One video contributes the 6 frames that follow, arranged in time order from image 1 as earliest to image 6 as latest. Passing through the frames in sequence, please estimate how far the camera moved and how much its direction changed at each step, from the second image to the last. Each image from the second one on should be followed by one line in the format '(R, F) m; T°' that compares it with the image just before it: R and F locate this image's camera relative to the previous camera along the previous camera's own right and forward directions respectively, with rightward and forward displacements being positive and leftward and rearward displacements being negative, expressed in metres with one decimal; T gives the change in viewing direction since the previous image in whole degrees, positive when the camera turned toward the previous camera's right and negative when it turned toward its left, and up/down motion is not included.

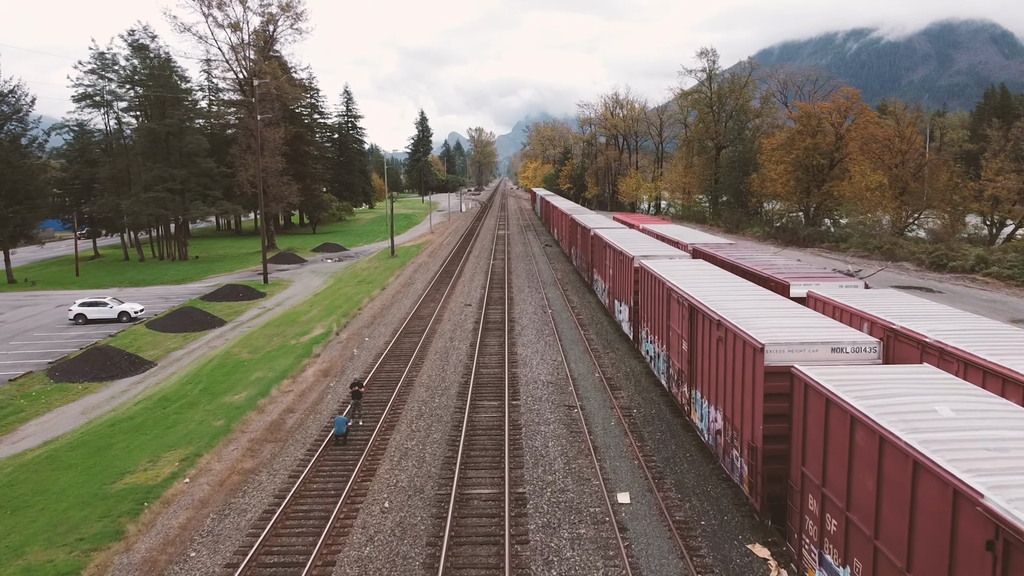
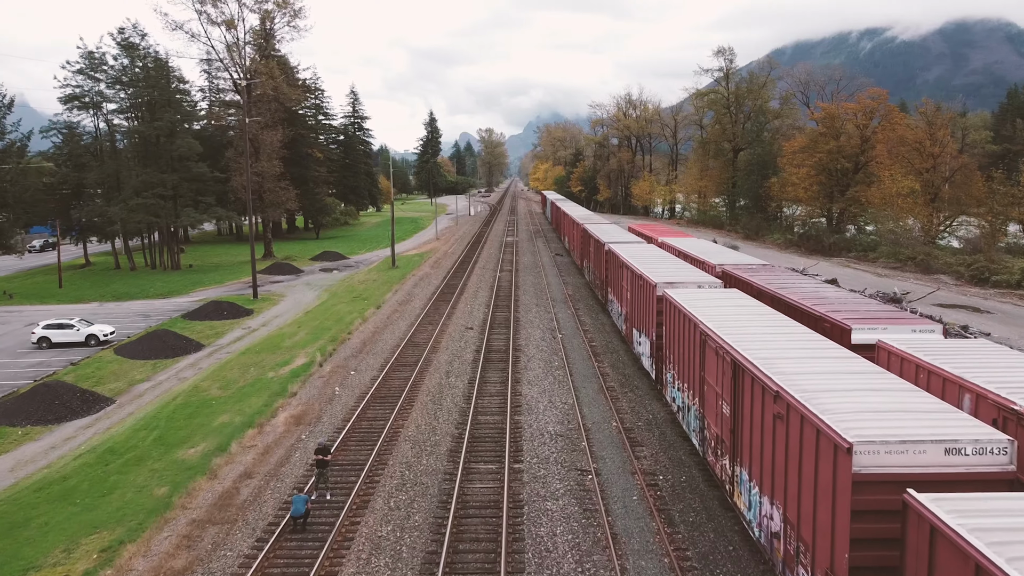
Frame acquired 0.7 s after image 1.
(+0.1, +2.1) m; -1°
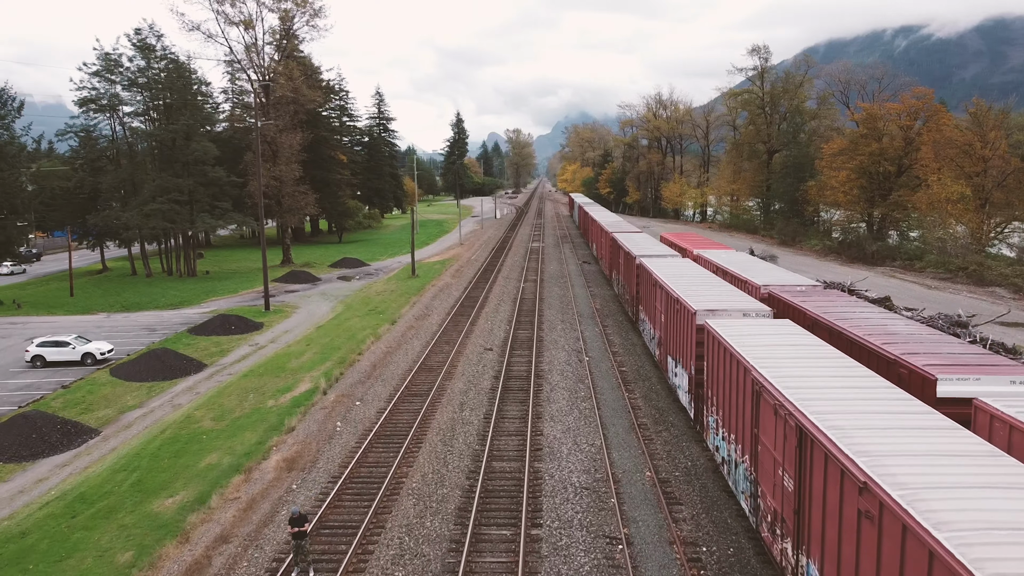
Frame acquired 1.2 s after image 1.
(+0.1, +1.5) m; -2°
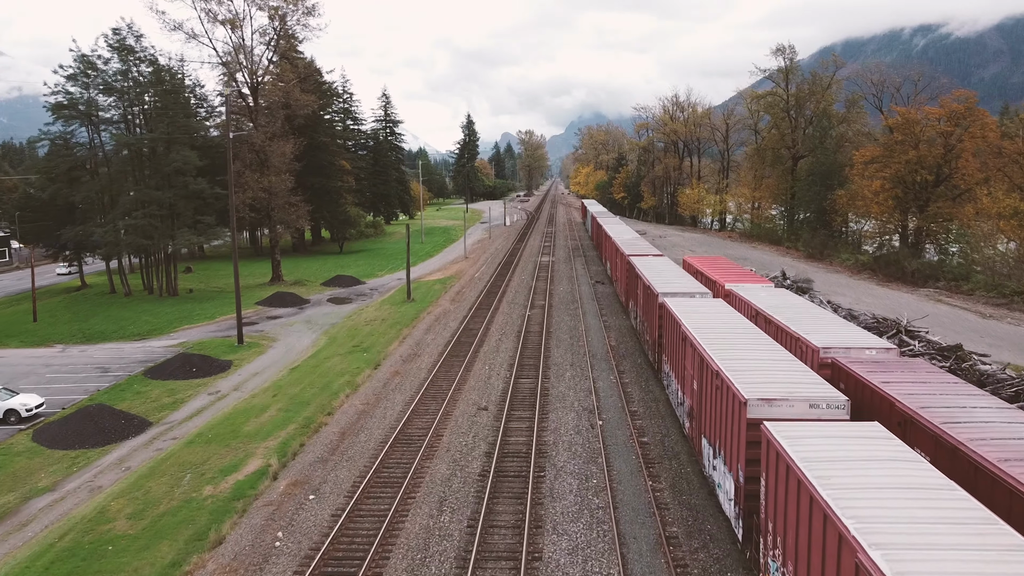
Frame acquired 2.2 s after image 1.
(+0.3, +3.0) m; -1°
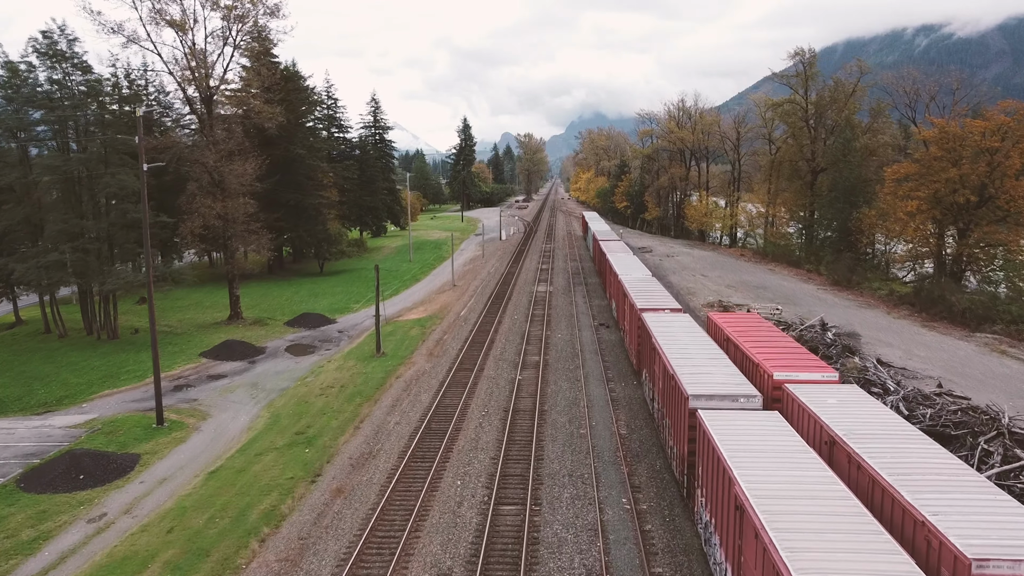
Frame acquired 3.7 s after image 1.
(+0.3, +4.5) m; 0°
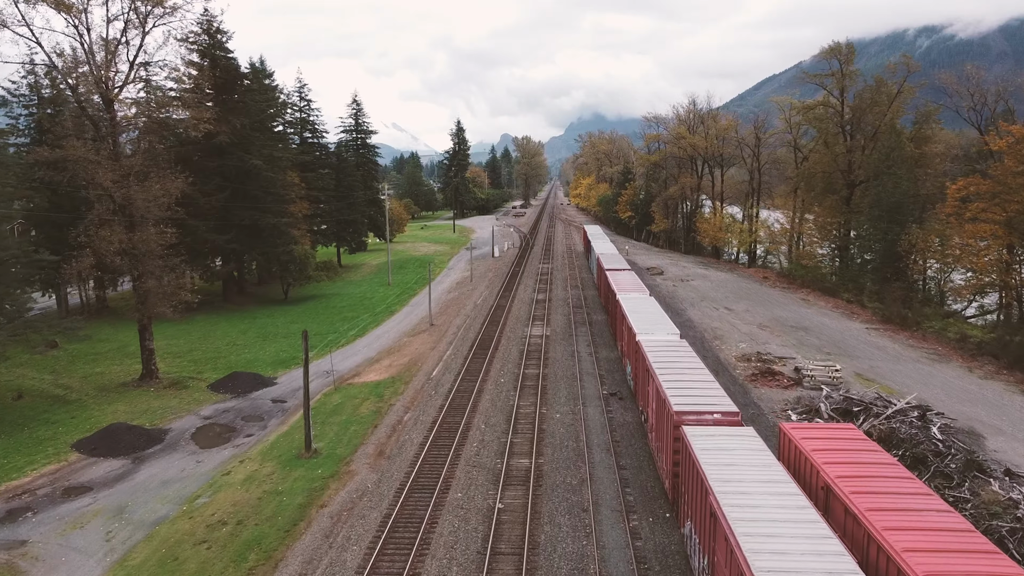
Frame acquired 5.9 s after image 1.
(+0.4, +6.7) m; 0°
